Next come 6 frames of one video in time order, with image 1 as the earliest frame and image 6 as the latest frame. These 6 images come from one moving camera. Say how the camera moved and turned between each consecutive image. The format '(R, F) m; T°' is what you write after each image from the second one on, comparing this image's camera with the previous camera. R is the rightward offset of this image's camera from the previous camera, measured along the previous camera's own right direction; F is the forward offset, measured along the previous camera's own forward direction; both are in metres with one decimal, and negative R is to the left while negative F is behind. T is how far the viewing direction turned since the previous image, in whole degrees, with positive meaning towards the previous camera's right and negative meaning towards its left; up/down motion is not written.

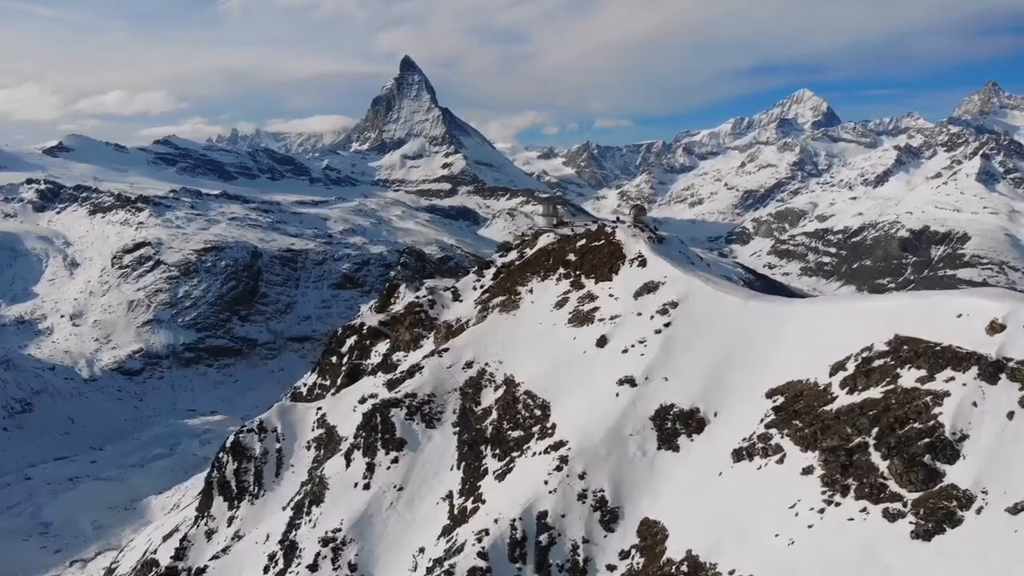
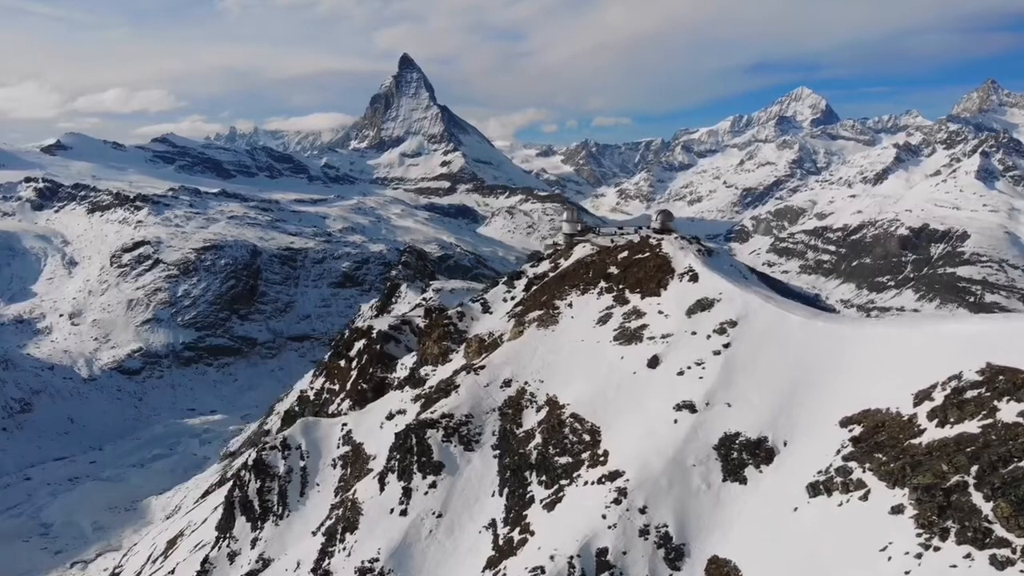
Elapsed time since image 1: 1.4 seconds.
(-1.8, +1.5) m; 0°
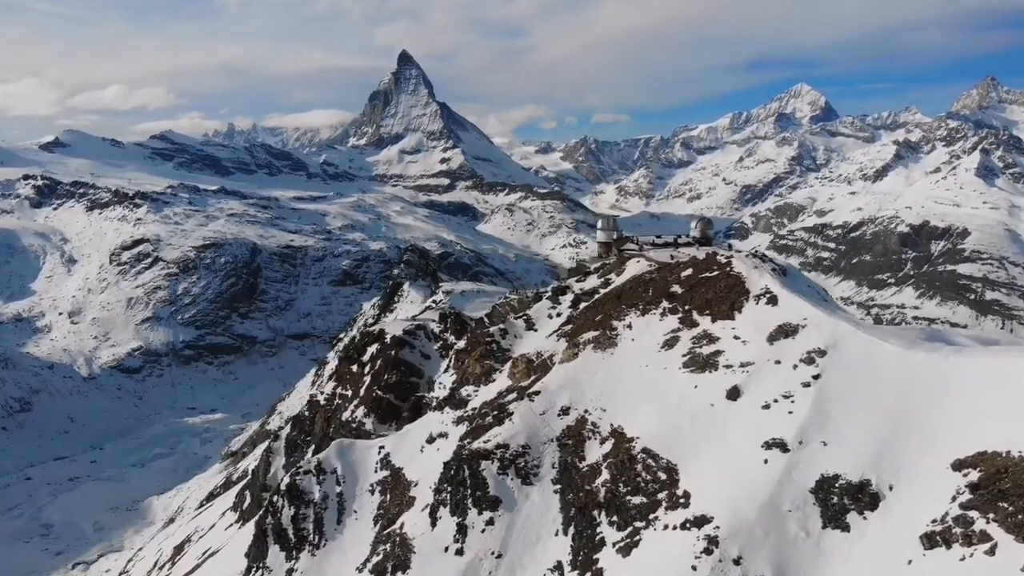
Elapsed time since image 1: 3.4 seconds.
(-2.4, +2.0) m; 0°
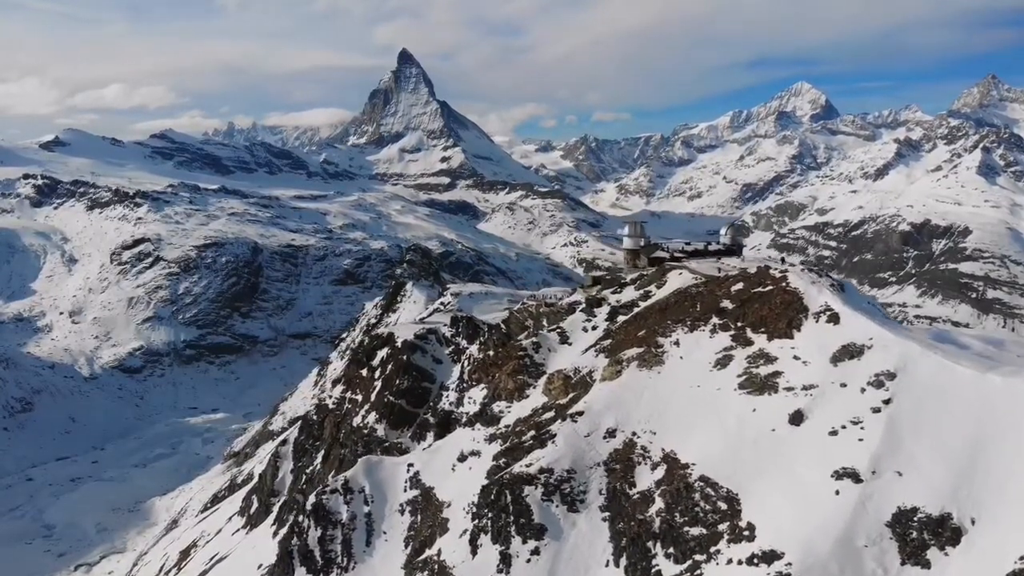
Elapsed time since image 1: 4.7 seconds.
(-1.6, +1.4) m; 0°
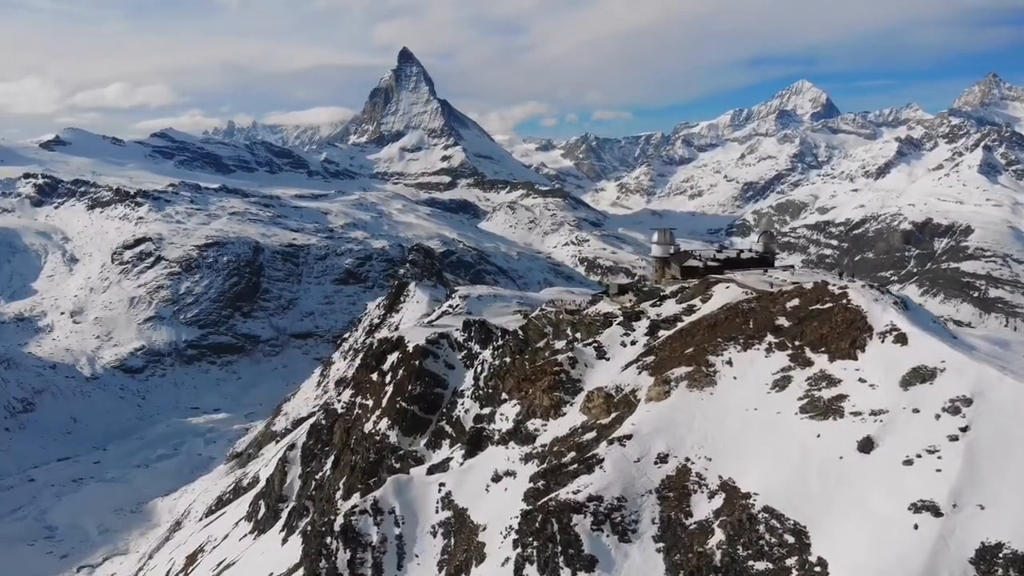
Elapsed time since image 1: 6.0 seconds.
(-1.6, +1.3) m; 0°
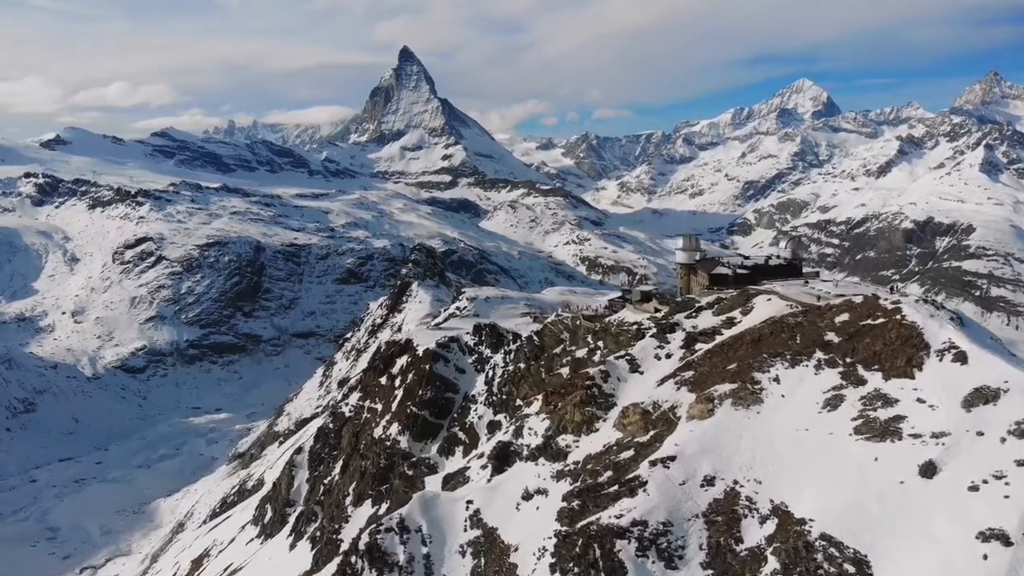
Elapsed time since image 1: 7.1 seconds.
(-1.4, +1.0) m; 0°
